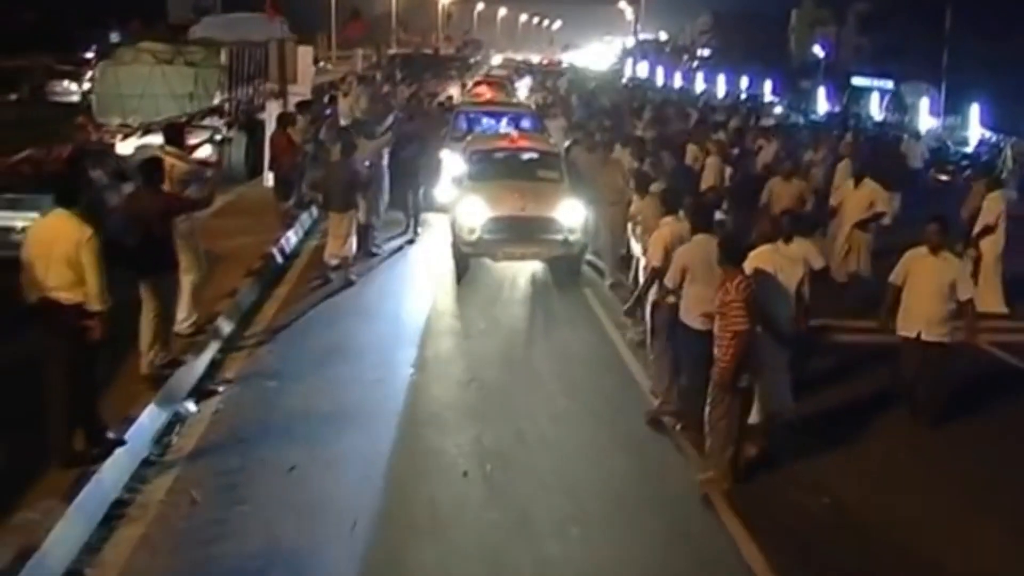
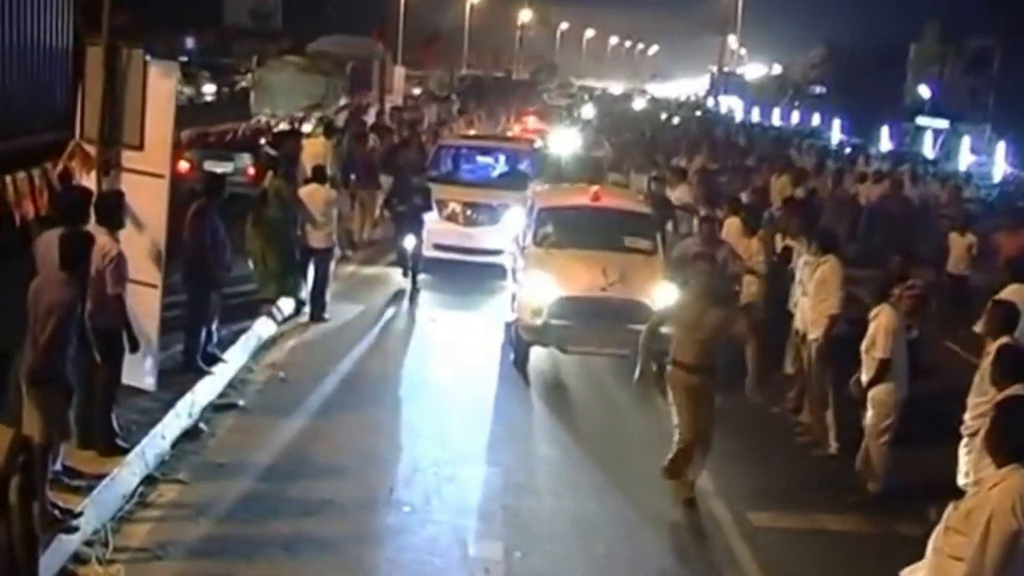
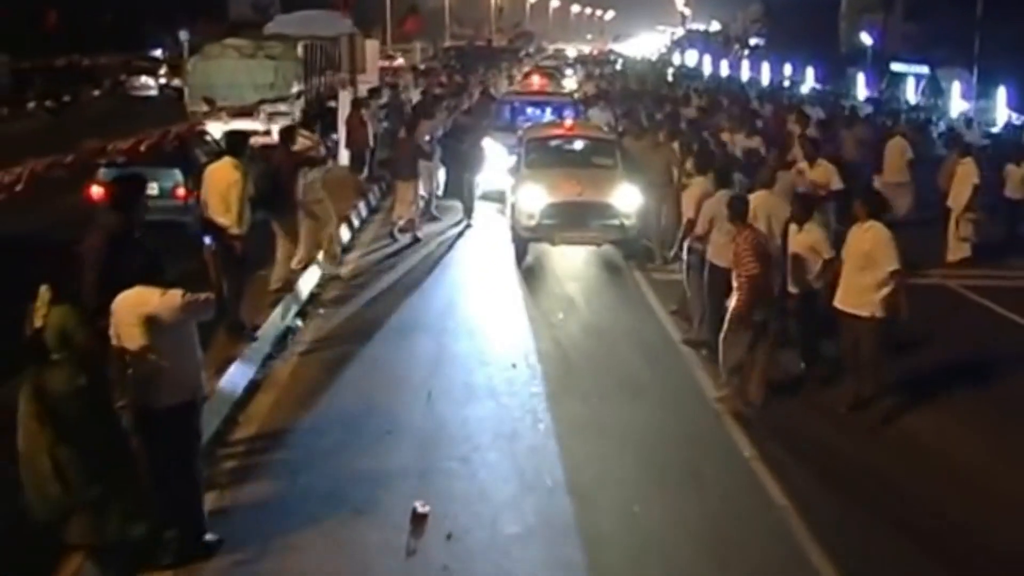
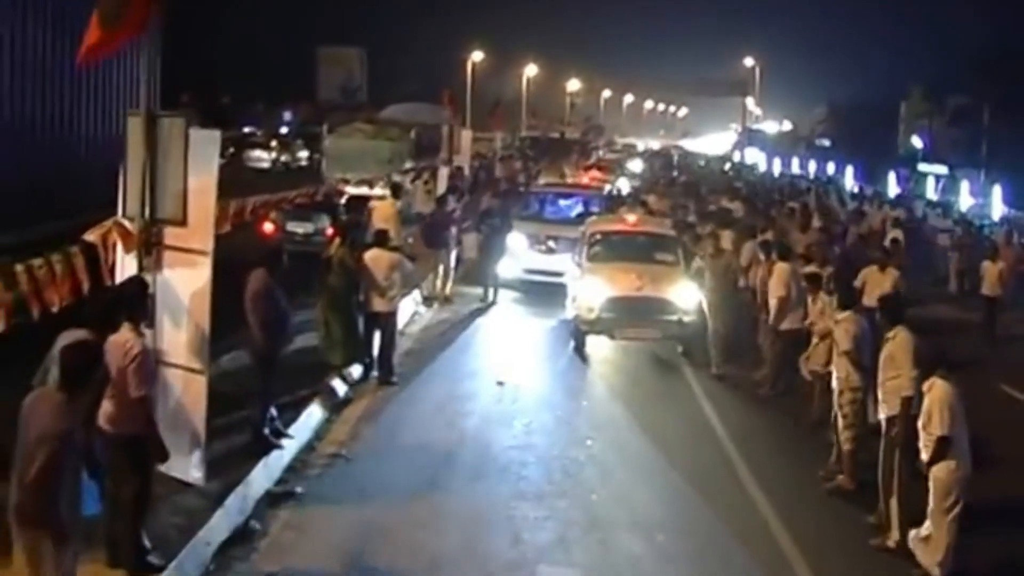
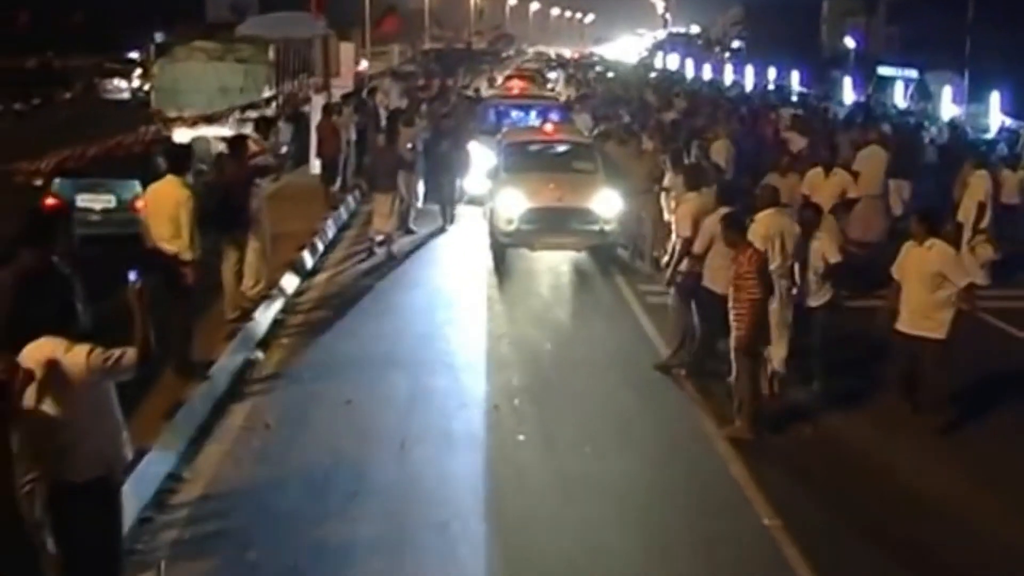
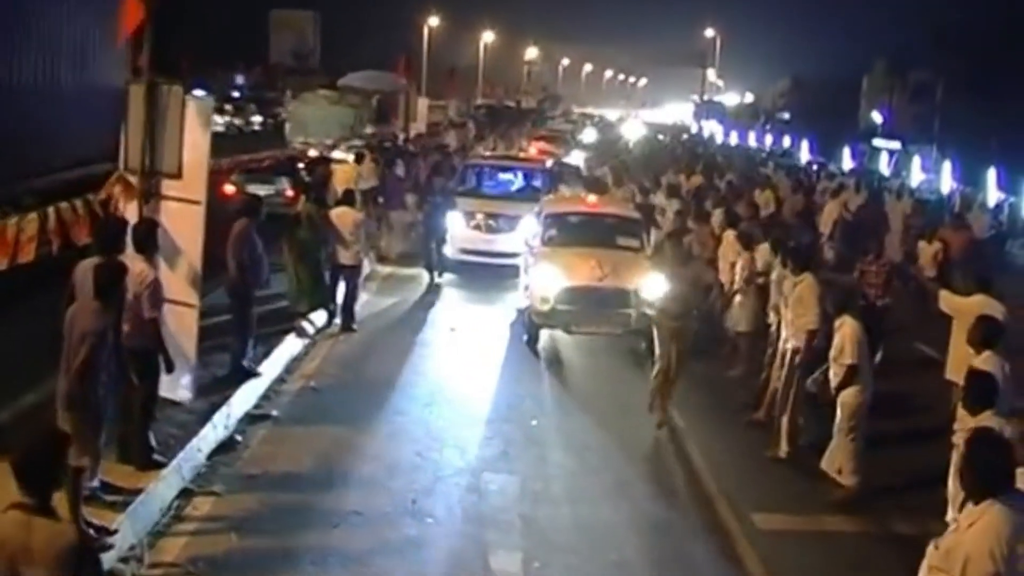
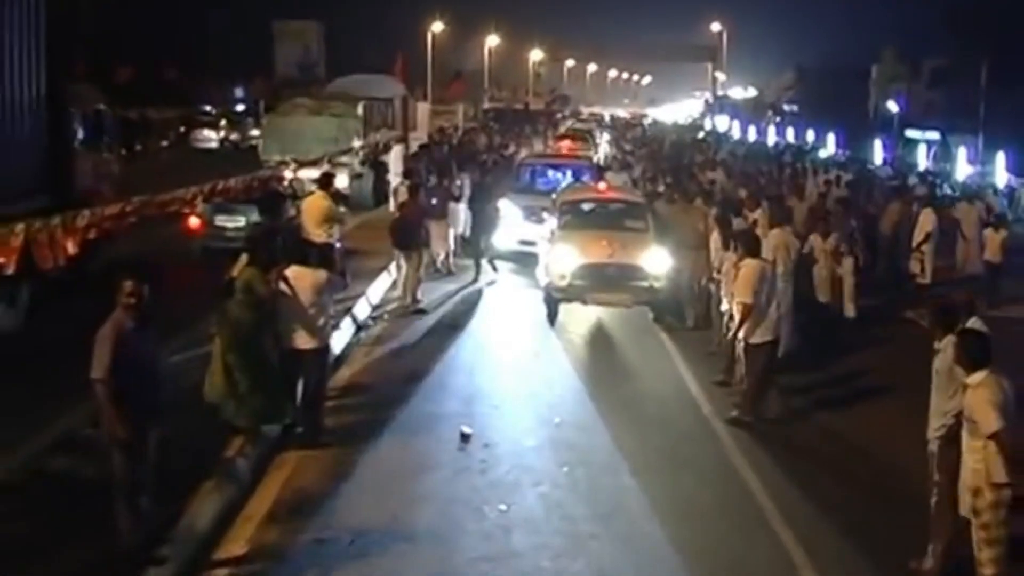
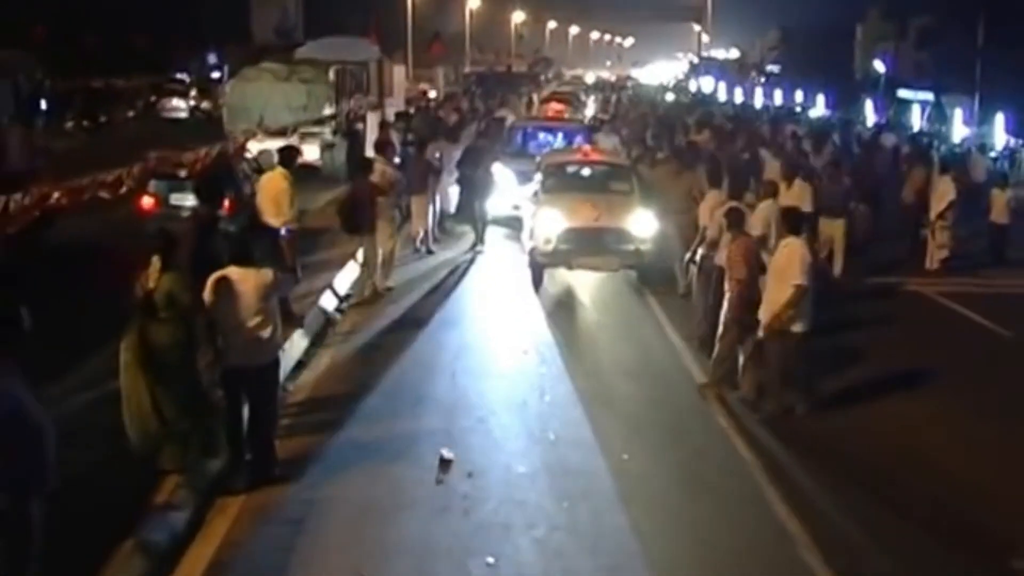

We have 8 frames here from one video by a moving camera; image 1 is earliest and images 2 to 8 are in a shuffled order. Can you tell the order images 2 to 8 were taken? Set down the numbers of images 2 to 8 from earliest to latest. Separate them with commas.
5, 3, 8, 7, 4, 6, 2
